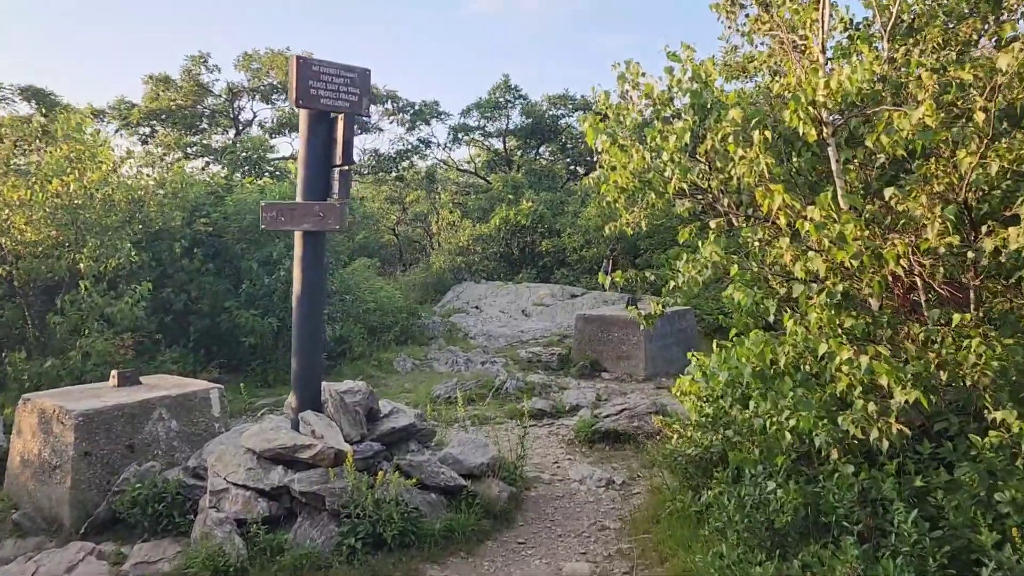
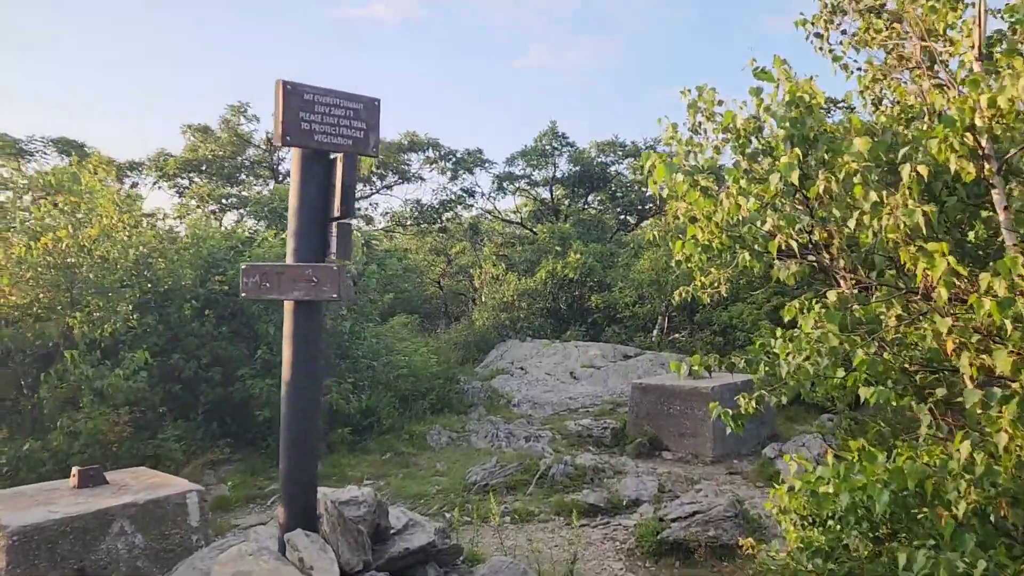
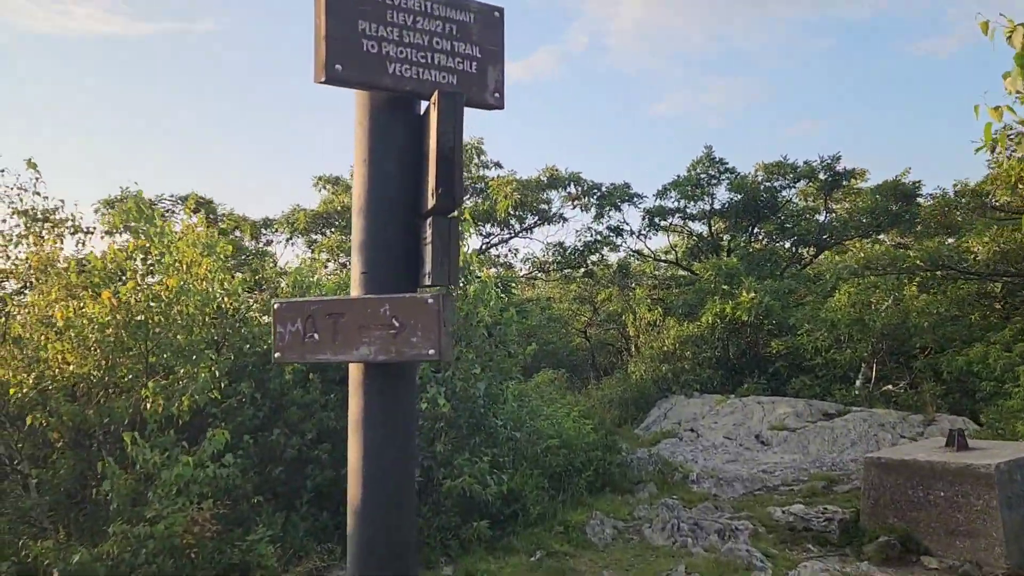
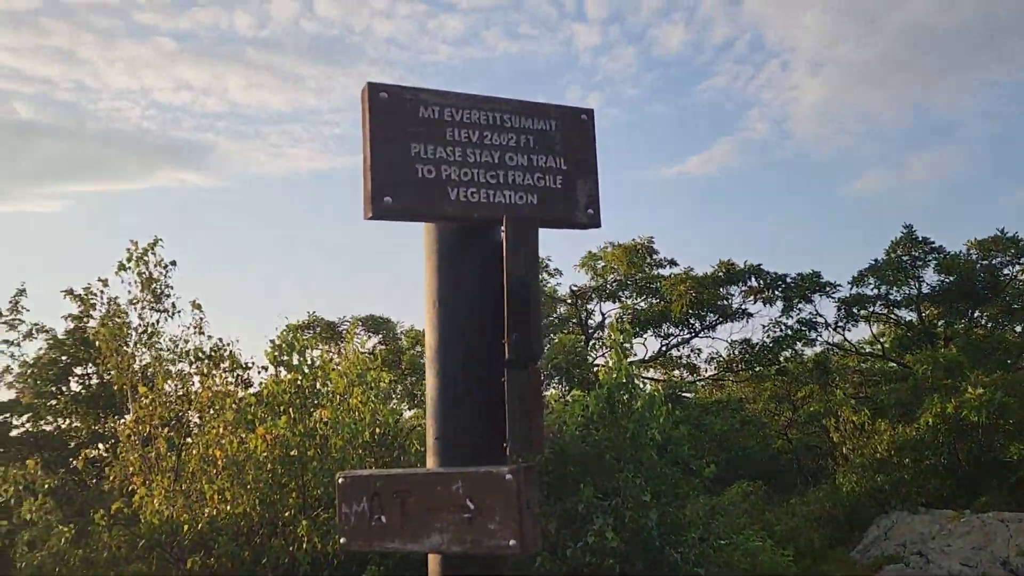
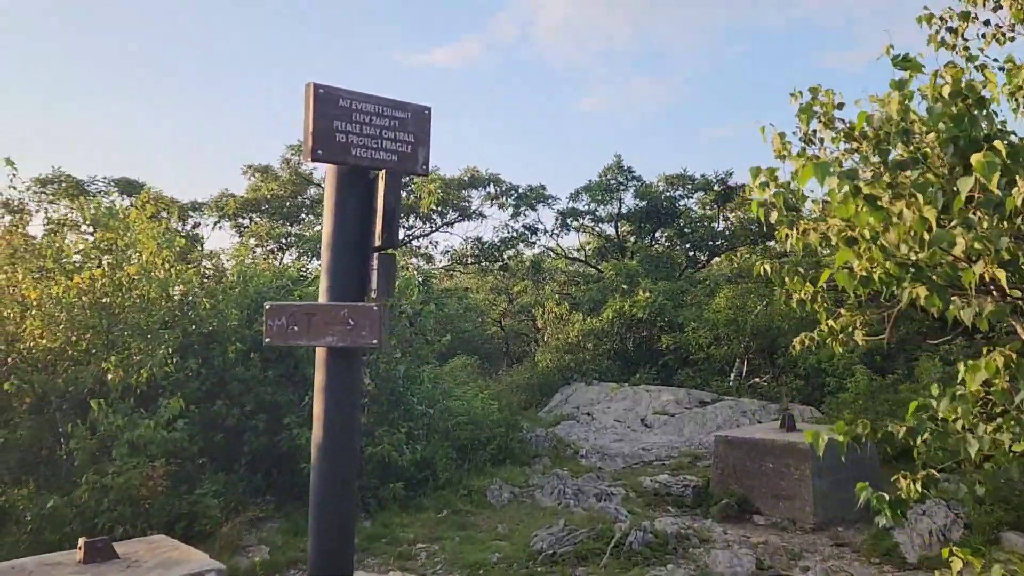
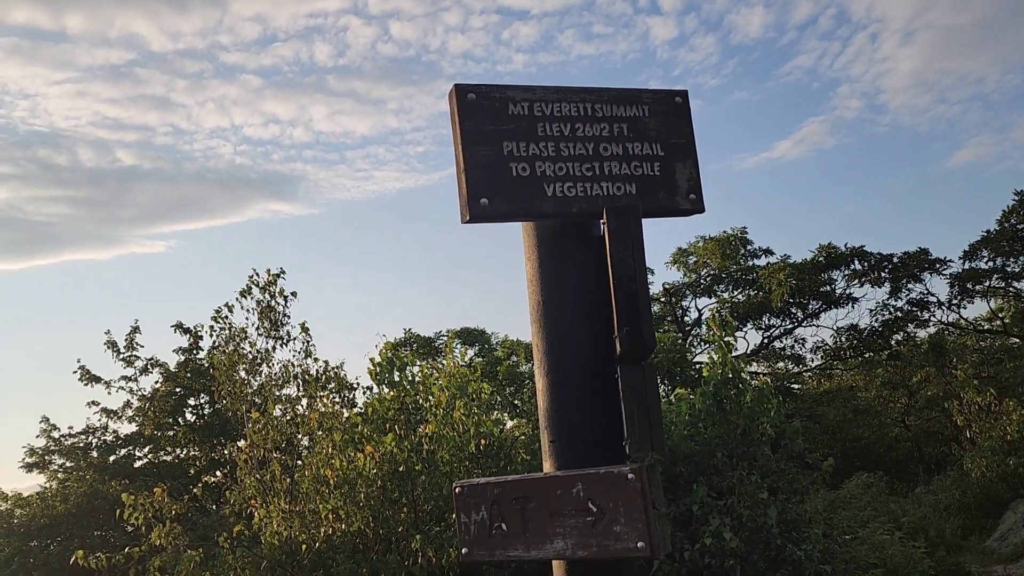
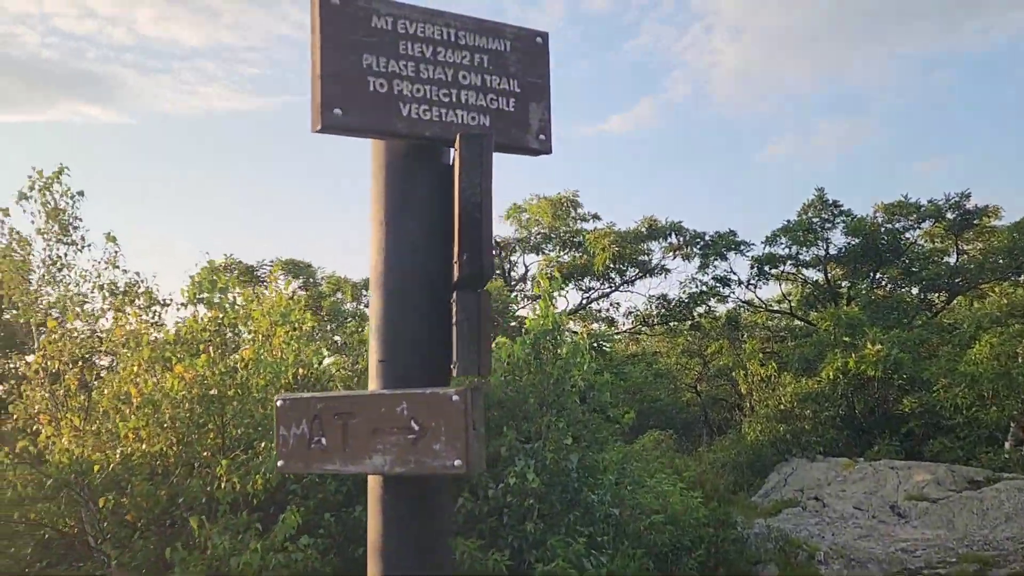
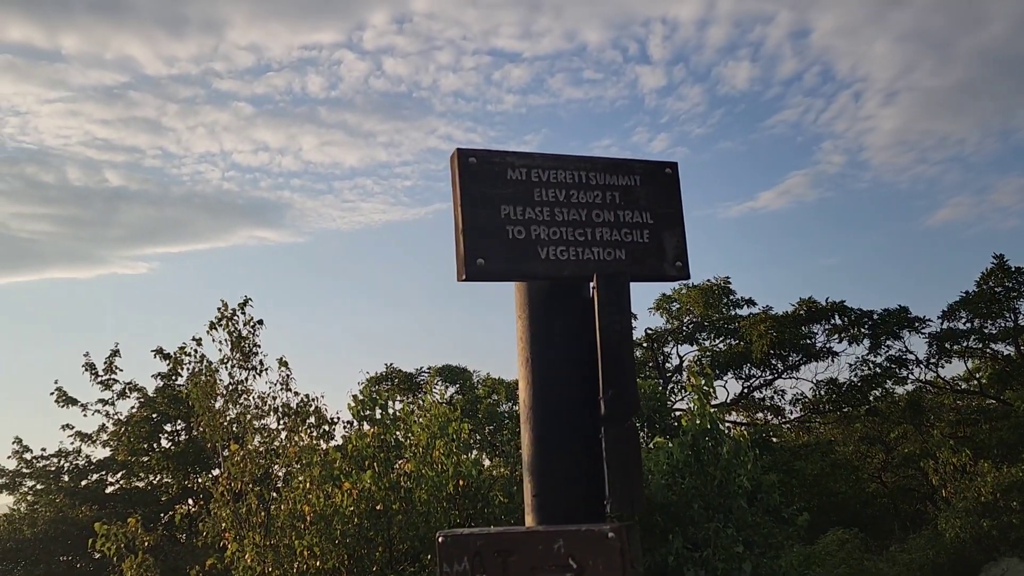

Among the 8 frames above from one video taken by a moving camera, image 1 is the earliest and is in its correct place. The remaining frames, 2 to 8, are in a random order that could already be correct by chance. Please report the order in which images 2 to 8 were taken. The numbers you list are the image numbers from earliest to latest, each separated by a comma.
2, 5, 3, 7, 4, 8, 6
